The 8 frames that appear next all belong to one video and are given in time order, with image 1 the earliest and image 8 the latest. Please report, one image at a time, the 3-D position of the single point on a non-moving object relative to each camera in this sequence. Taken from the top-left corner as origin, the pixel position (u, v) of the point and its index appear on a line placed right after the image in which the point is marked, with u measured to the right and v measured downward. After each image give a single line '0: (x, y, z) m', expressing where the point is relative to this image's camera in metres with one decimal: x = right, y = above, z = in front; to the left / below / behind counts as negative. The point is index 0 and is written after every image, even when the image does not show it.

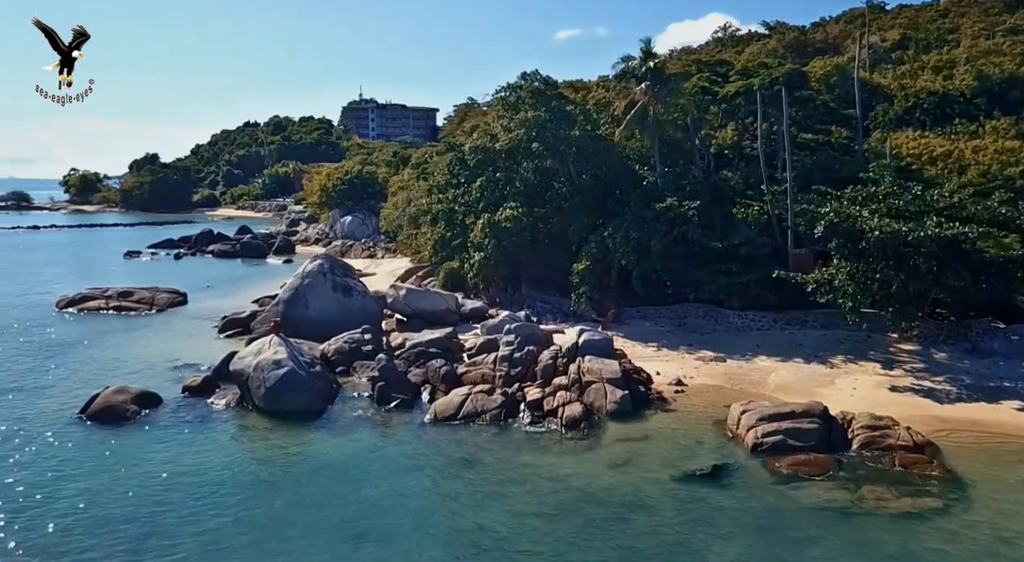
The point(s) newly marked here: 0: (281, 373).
0: (-5.6, -2.3, +17.4) m
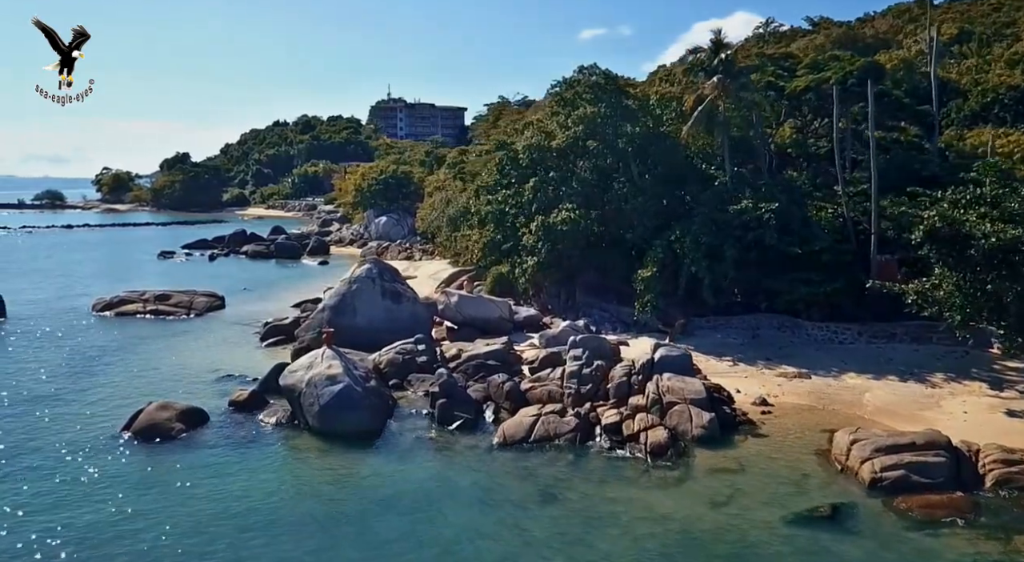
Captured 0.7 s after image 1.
0: (-4.0, -2.5, +16.0) m
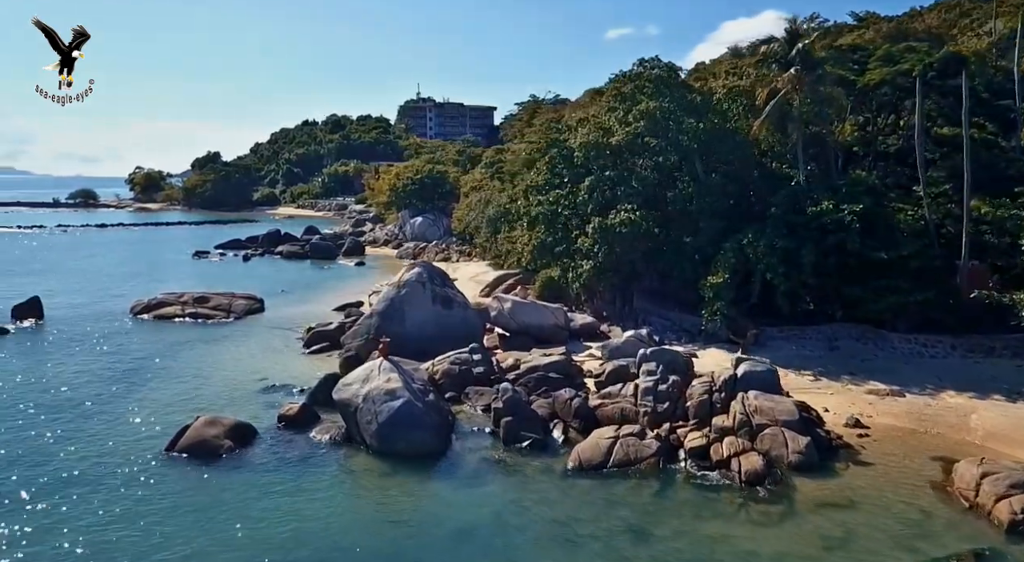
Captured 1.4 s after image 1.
0: (-2.4, -2.6, +14.8) m
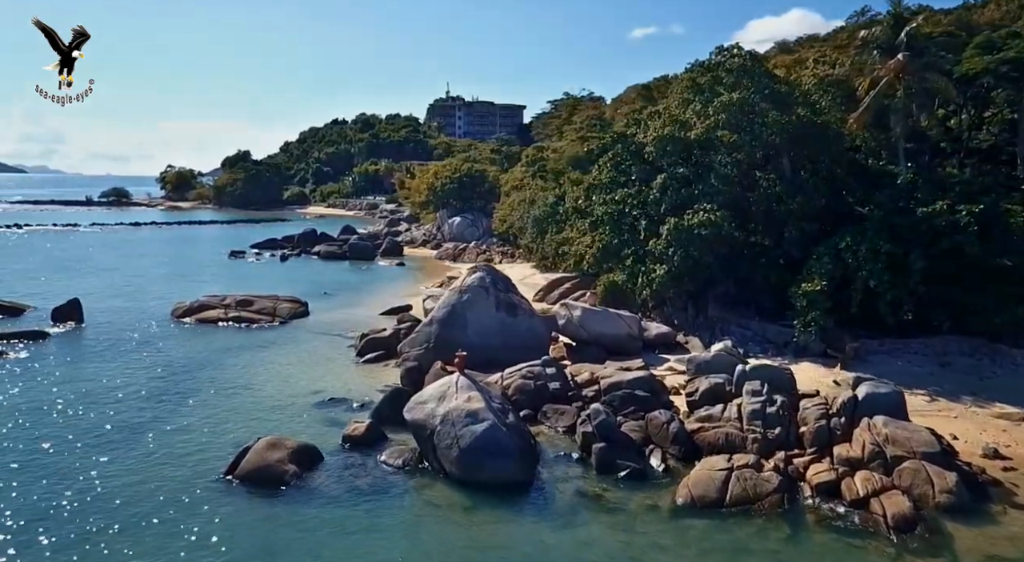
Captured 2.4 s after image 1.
0: (-0.6, -2.8, +13.2) m
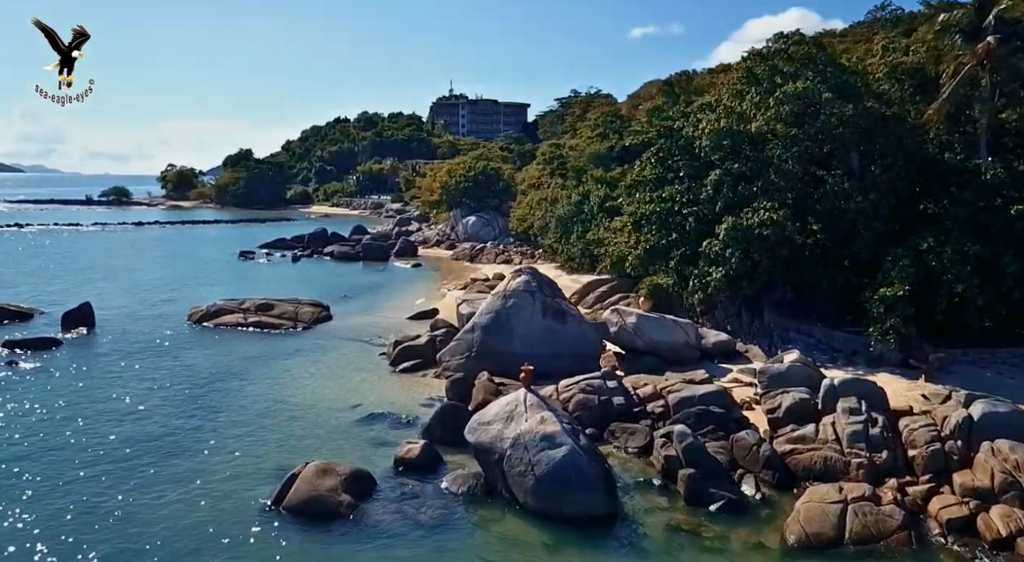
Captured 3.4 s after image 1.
0: (+0.7, -2.9, +11.7) m
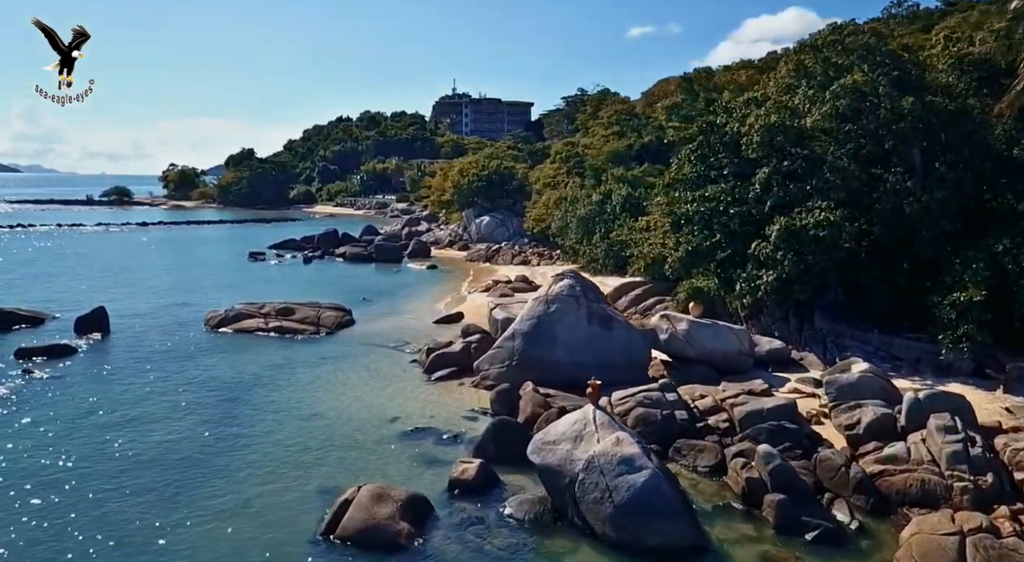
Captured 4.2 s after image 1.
0: (+1.9, -3.0, +10.6) m
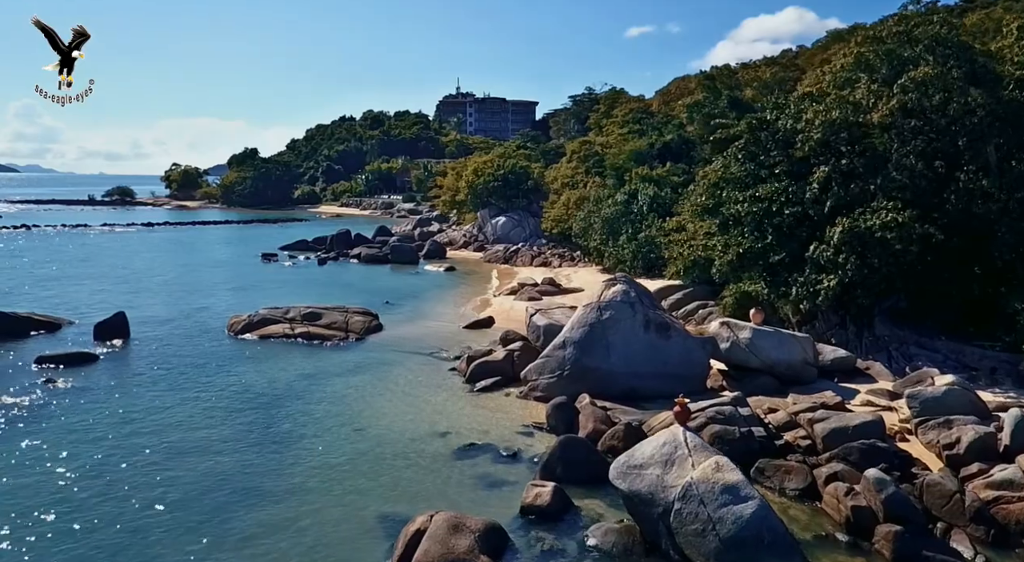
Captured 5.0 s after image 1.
0: (+3.2, -3.1, +9.6) m
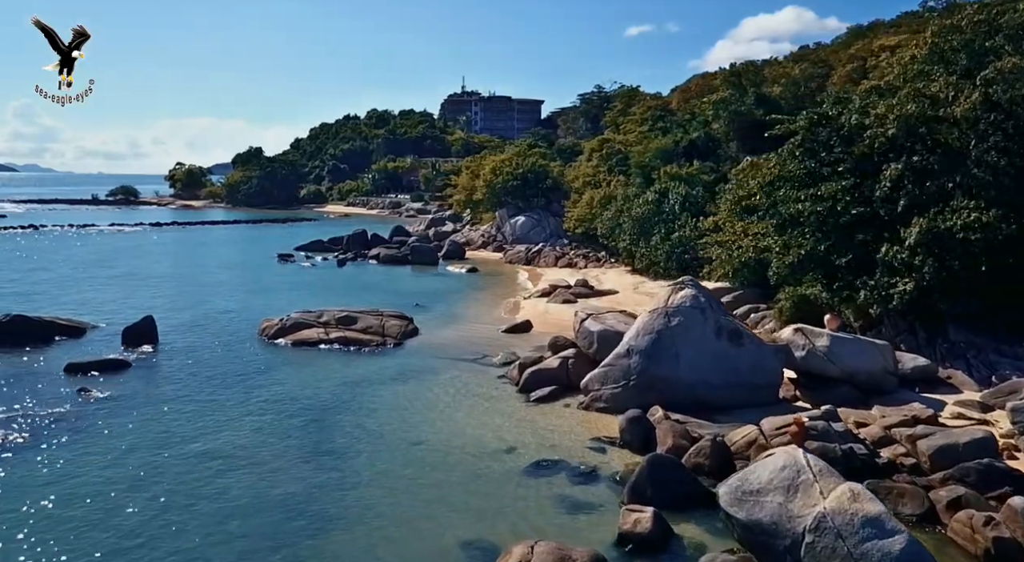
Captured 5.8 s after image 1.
0: (+4.6, -3.2, +8.5) m
